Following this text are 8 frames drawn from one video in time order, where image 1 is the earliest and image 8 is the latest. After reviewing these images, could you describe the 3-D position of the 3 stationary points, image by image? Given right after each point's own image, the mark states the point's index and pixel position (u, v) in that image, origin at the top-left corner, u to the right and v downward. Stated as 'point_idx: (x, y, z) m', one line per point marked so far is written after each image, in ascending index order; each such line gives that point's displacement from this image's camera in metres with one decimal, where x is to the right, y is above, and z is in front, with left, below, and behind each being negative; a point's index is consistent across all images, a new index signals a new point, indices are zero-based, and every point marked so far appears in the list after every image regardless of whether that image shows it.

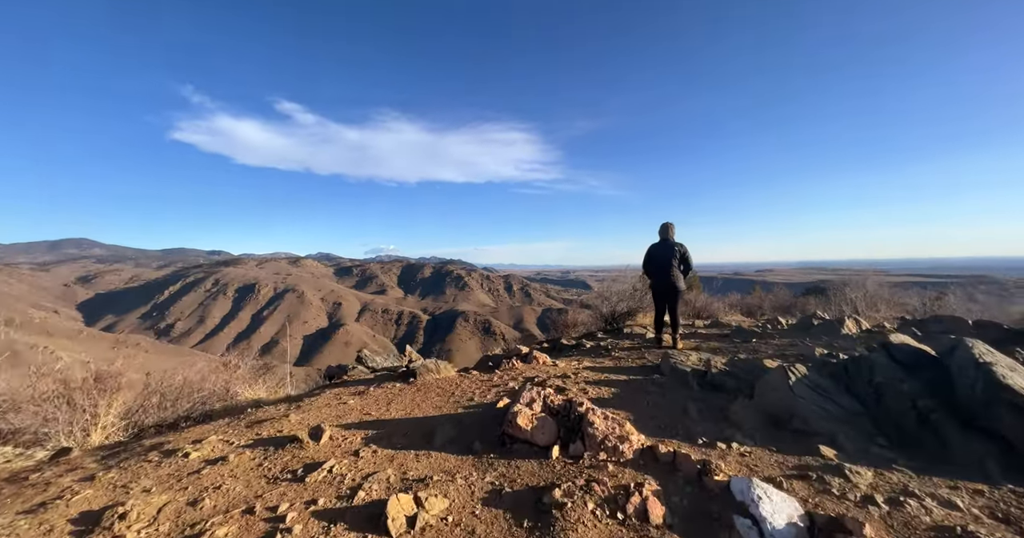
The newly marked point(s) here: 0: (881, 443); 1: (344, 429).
0: (+2.4, -1.1, +2.7) m
1: (-1.3, -1.2, +3.1) m
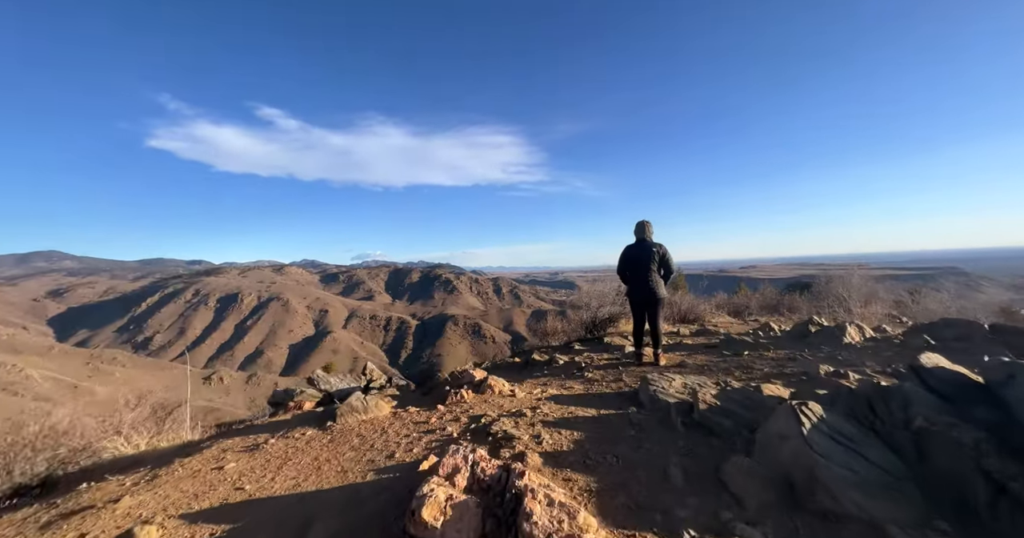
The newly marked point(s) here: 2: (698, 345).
0: (+1.9, -1.2, +1.8) m
1: (-1.7, -1.3, +2.2) m
2: (+3.0, -1.2, +6.7) m
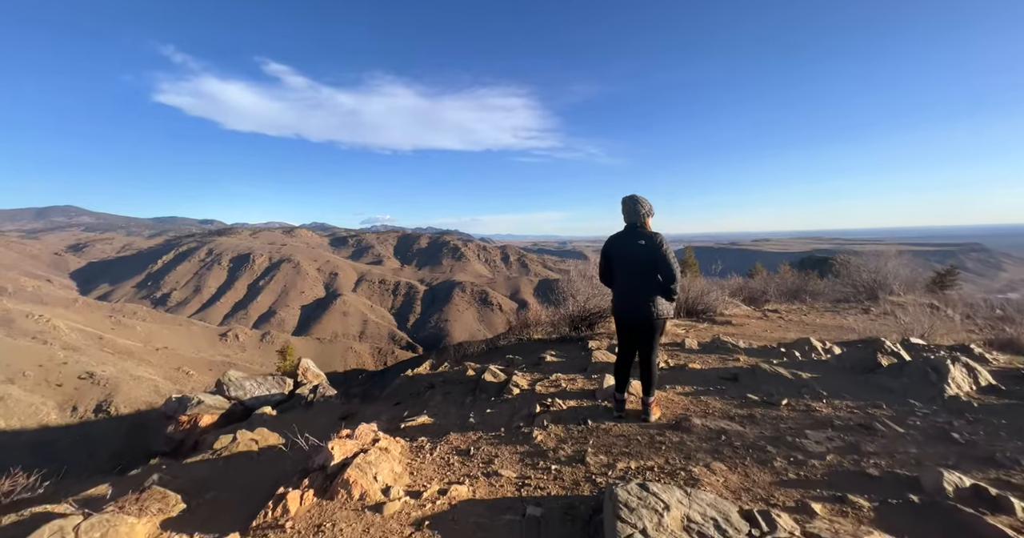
0: (+1.1, -1.5, -0.1) m
1: (-2.5, -1.5, +0.3) m
2: (+2.3, -1.2, +4.7) m
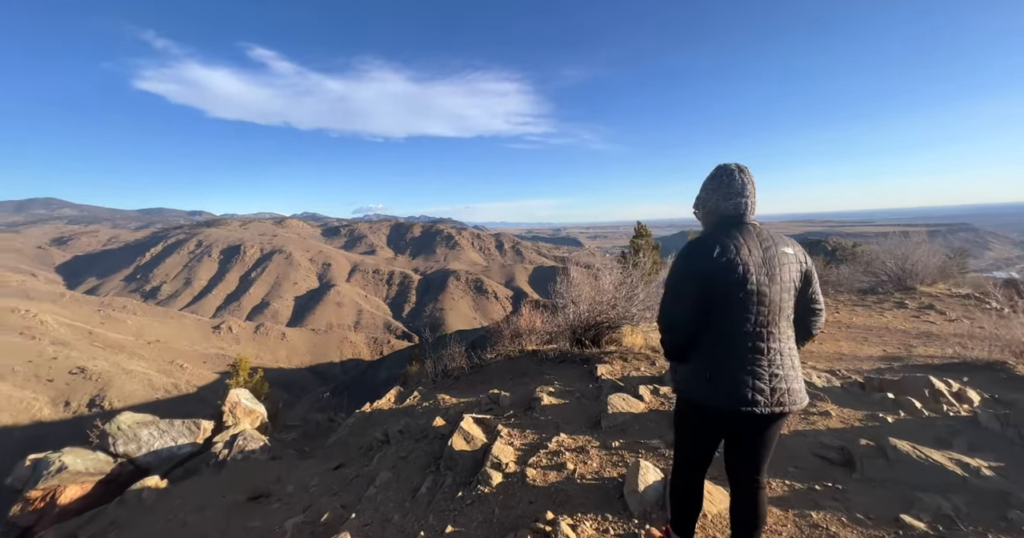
0: (+1.0, -1.7, -1.9) m
1: (-2.7, -1.8, -1.5) m
2: (+2.1, -1.3, +2.9) m
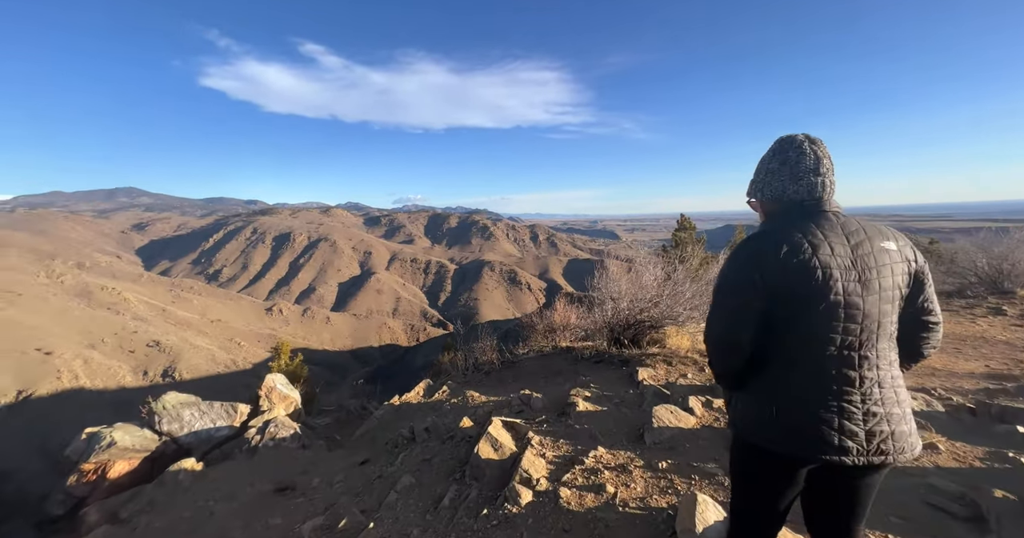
0: (+0.8, -1.8, -2.3) m
1: (-2.8, -1.8, -1.6) m
2: (+2.3, -1.3, +2.4) m
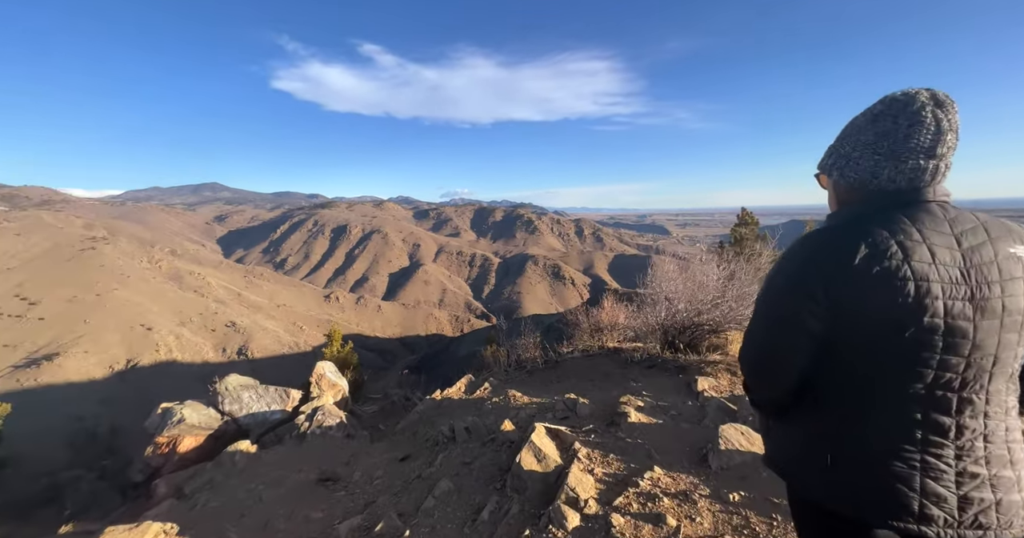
0: (+0.5, -1.9, -2.6) m
1: (-3.0, -1.8, -1.6) m
2: (+2.5, -1.4, +1.9) m
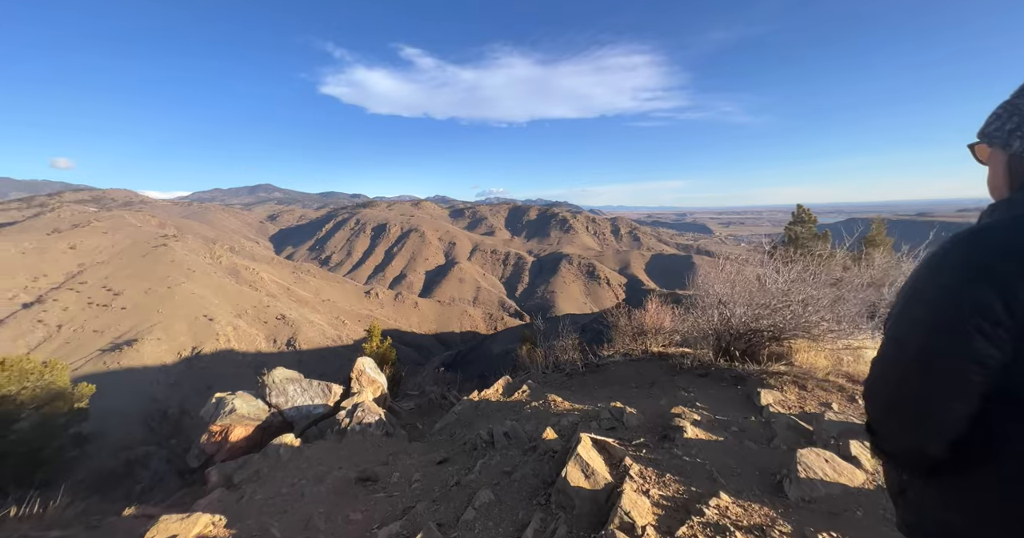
0: (+0.3, -1.9, -2.9) m
1: (-3.0, -1.8, -1.6) m
2: (+2.7, -1.4, +1.4) m
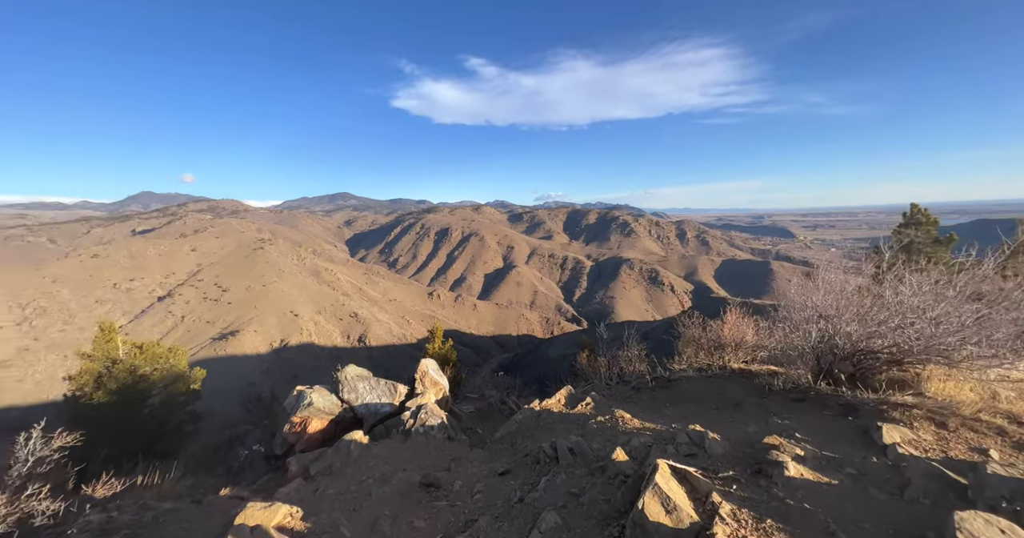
0: (0.0, -1.9, -3.2) m
1: (-3.2, -1.8, -1.4) m
2: (+3.0, -1.5, +0.8) m
